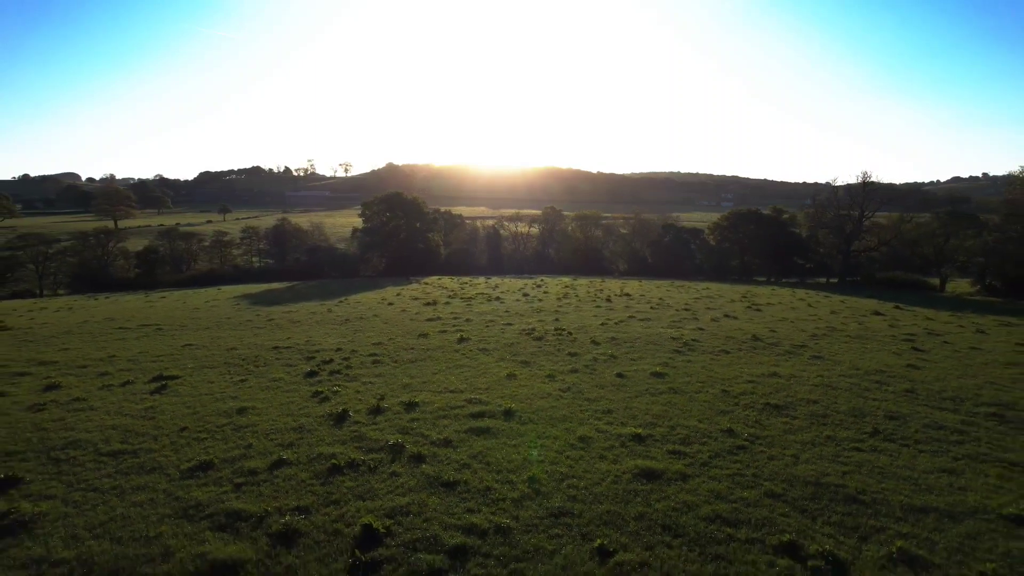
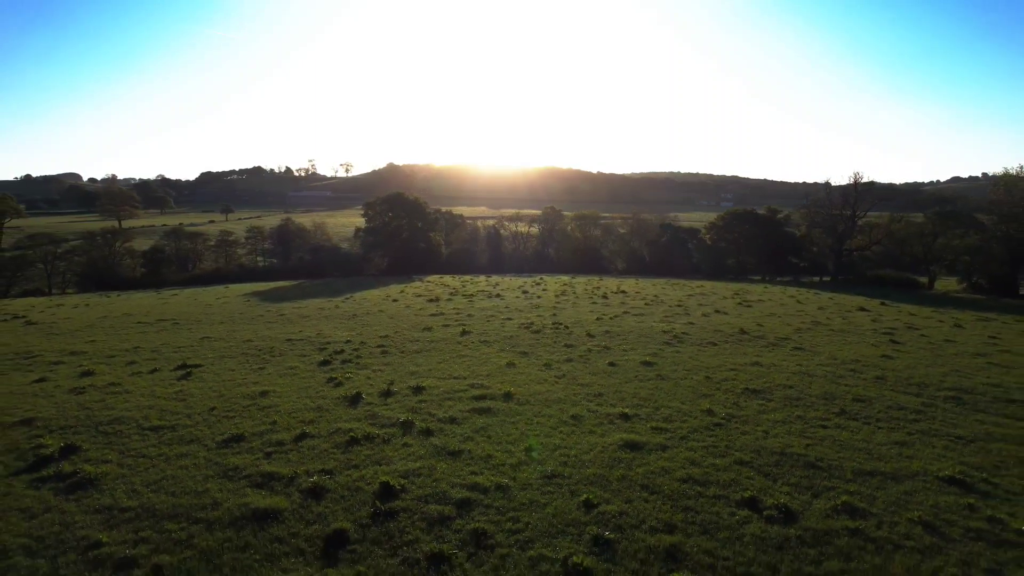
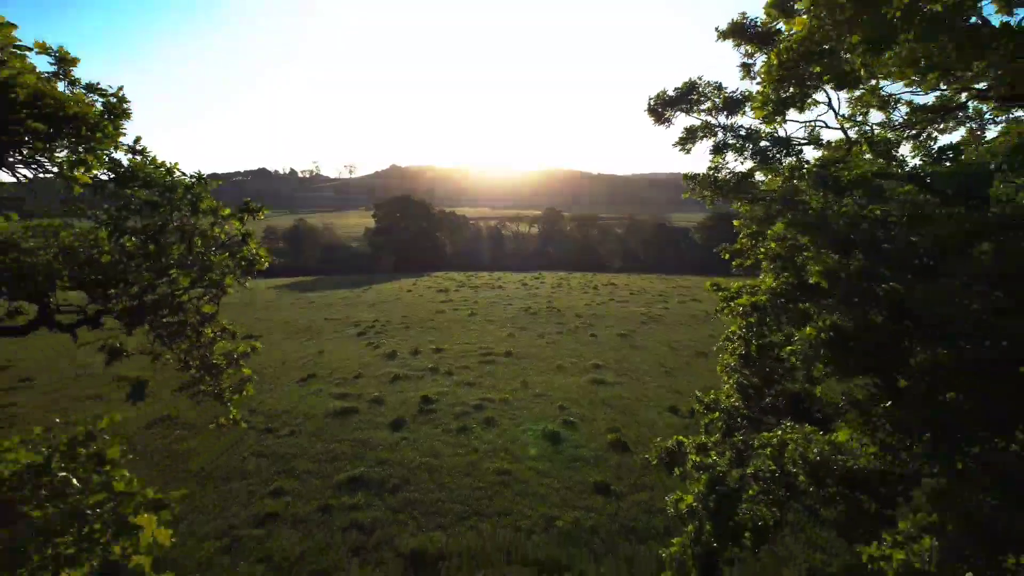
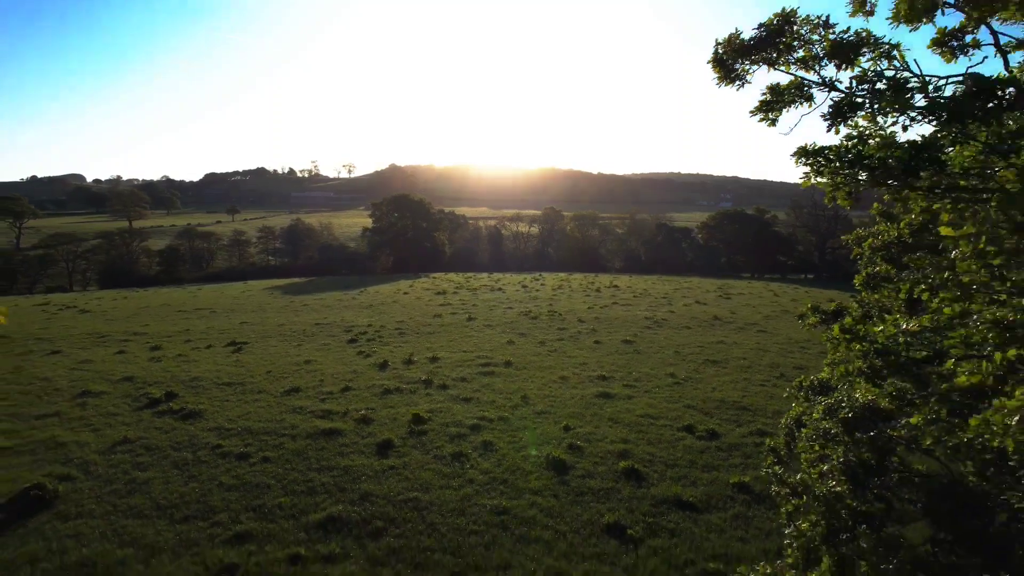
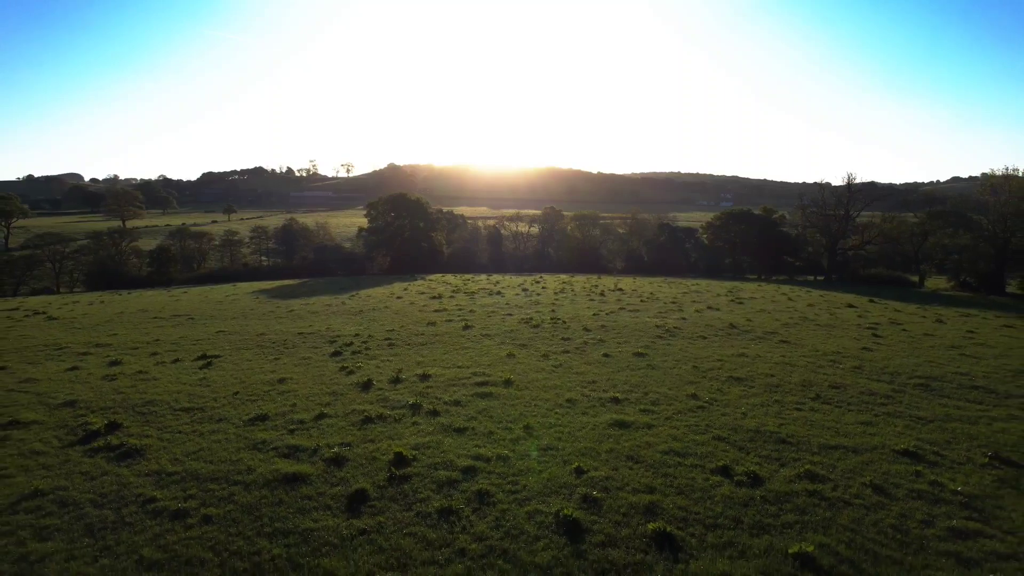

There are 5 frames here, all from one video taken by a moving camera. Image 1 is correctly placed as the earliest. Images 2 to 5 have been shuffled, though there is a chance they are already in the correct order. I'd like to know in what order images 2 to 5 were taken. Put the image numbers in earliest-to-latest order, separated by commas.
2, 5, 4, 3
